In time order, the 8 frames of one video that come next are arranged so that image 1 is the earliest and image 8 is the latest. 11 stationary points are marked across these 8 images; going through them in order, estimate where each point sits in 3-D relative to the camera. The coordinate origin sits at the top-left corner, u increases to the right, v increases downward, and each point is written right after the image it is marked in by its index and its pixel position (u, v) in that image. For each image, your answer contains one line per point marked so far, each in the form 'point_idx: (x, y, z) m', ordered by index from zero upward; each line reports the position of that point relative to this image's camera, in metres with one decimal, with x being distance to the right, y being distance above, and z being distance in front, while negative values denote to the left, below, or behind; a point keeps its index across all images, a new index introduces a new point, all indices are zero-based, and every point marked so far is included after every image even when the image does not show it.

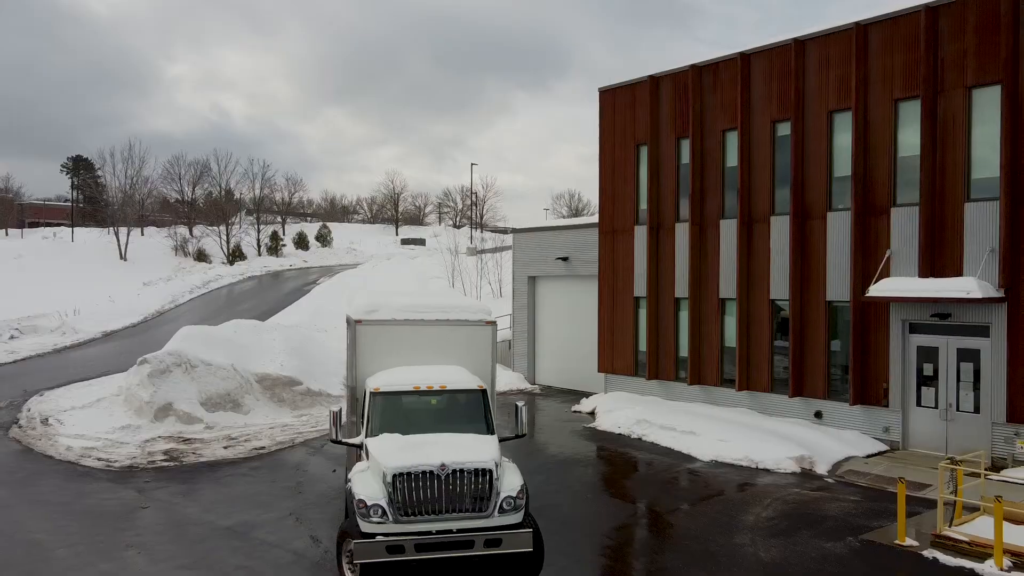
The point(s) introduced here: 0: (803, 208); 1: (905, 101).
0: (+6.5, +1.8, +14.5) m
1: (+7.9, +3.8, +13.2) m
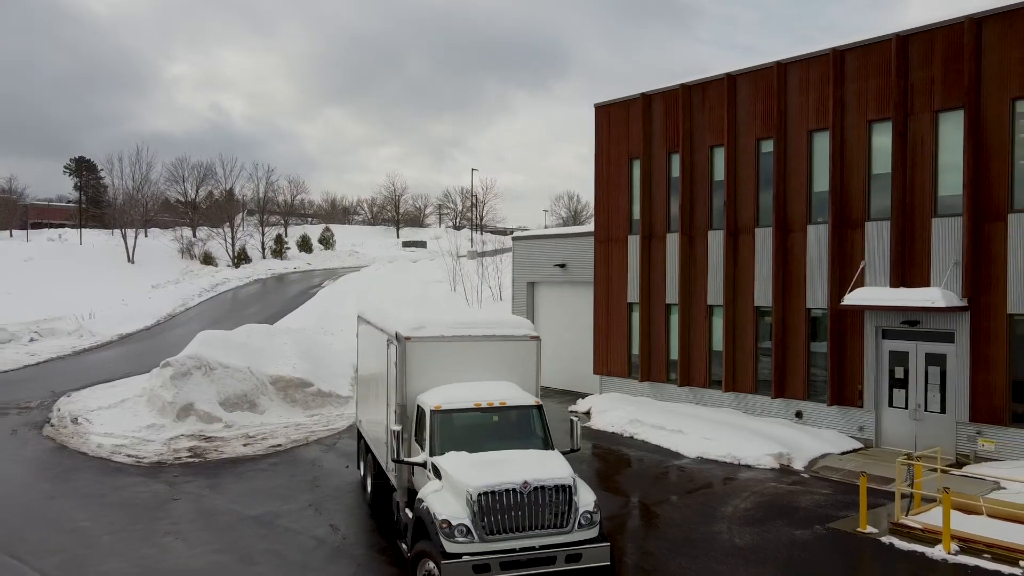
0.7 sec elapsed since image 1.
0: (+6.5, +1.6, +15.5) m
1: (+7.9, +3.6, +14.1) m
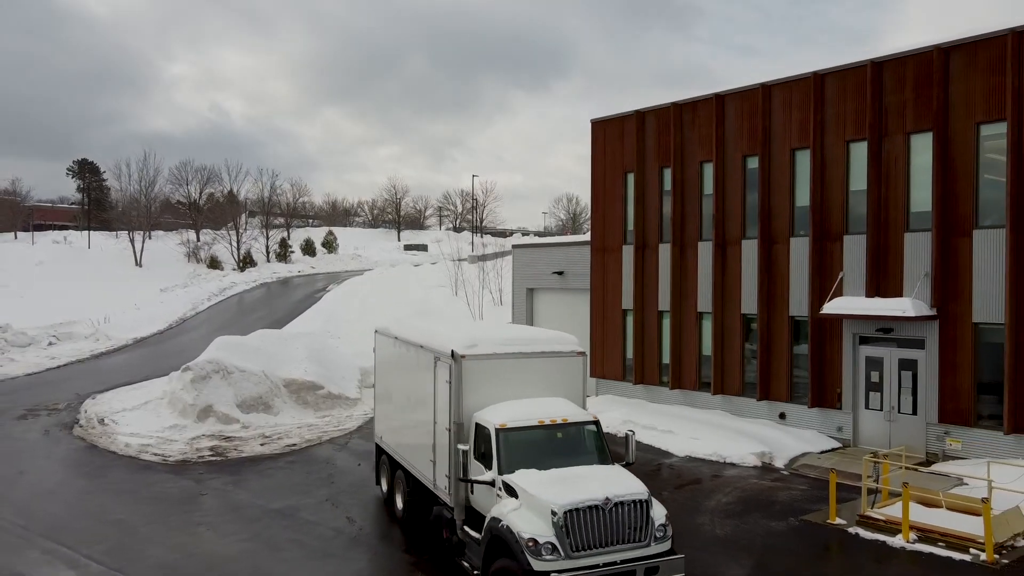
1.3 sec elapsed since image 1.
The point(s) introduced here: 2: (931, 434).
0: (+6.5, +1.4, +16.4) m
1: (+7.9, +3.4, +15.1) m
2: (+8.8, -3.1, +13.7) m
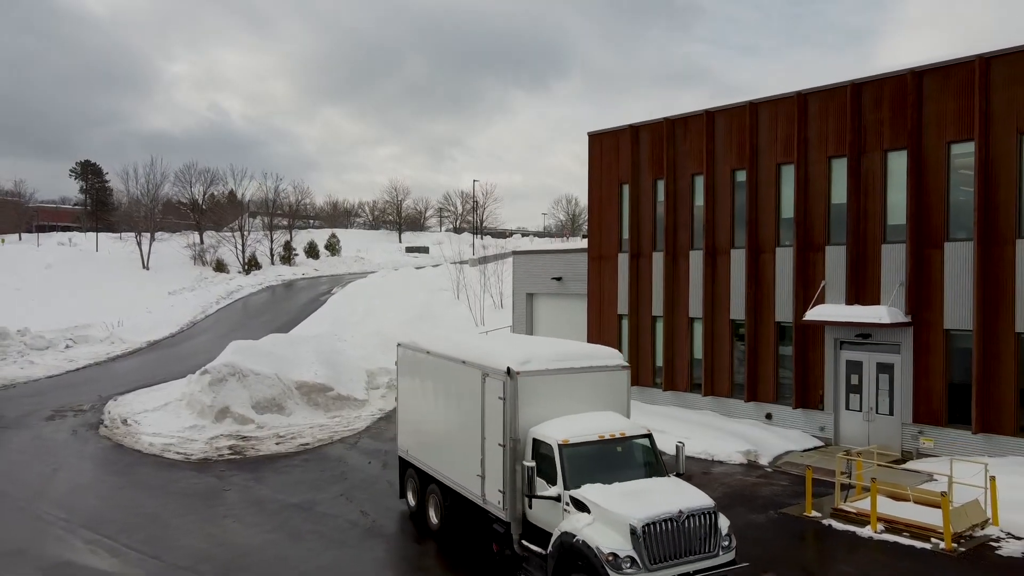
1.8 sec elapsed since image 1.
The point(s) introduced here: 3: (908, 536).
0: (+6.5, +1.2, +17.3) m
1: (+7.9, +3.2, +16.0) m
2: (+8.8, -3.2, +14.6) m
3: (+6.4, -4.0, +10.6) m
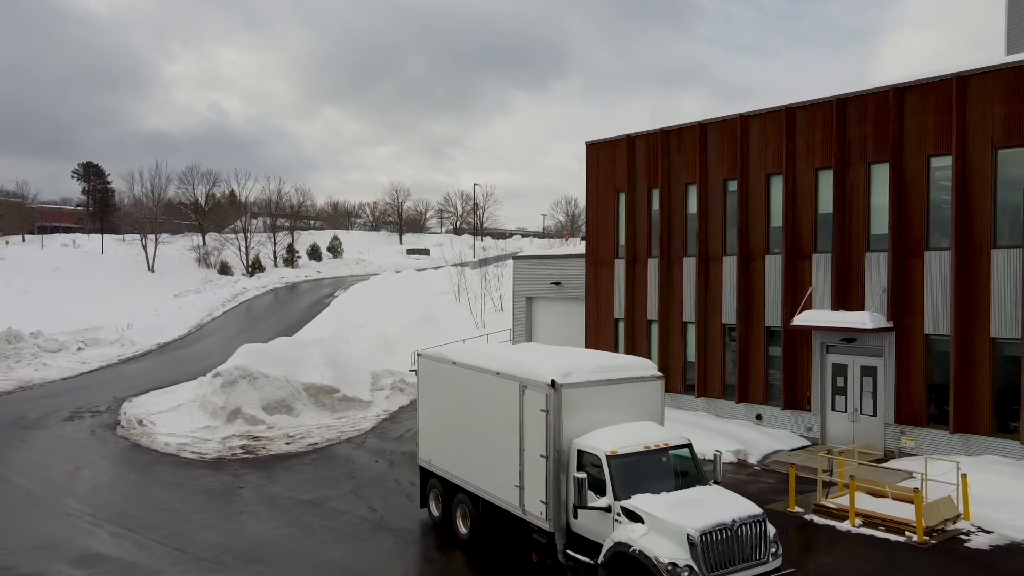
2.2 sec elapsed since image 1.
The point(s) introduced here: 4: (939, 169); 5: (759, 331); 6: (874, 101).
0: (+6.5, +1.0, +18.0) m
1: (+7.9, +3.0, +16.7) m
2: (+8.8, -3.4, +15.3) m
3: (+6.4, -4.2, +11.3) m
4: (+9.7, +2.7, +14.9) m
5: (+6.7, -1.2, +17.7) m
6: (+8.7, +4.5, +15.7) m
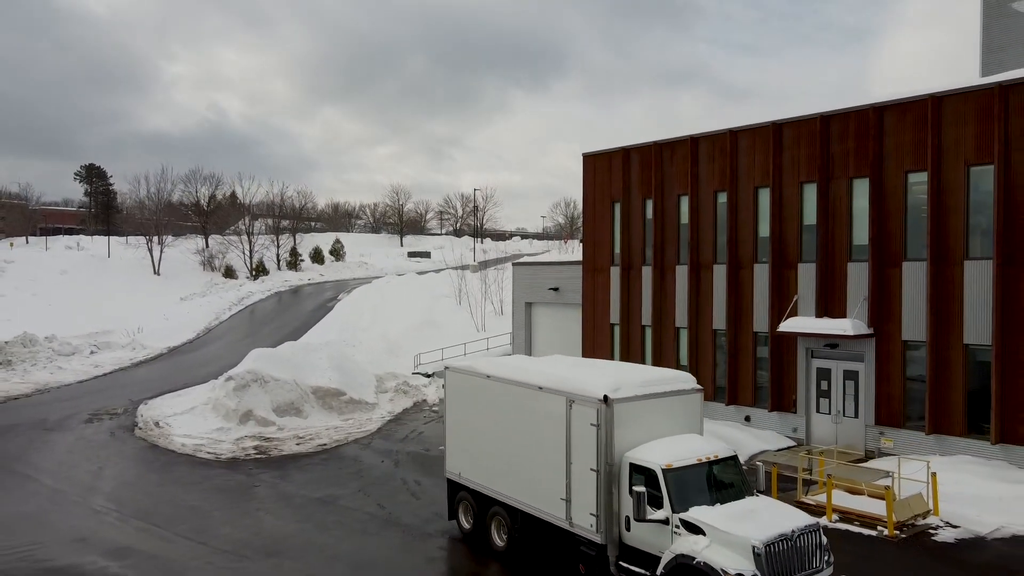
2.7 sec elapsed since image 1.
0: (+6.5, +0.8, +18.9) m
1: (+7.9, +2.8, +17.5) m
2: (+8.8, -3.6, +16.1) m
3: (+6.4, -4.4, +12.1) m
4: (+9.7, +2.5, +15.7) m
5: (+6.7, -1.4, +18.6) m
6: (+8.7, +4.3, +16.5) m
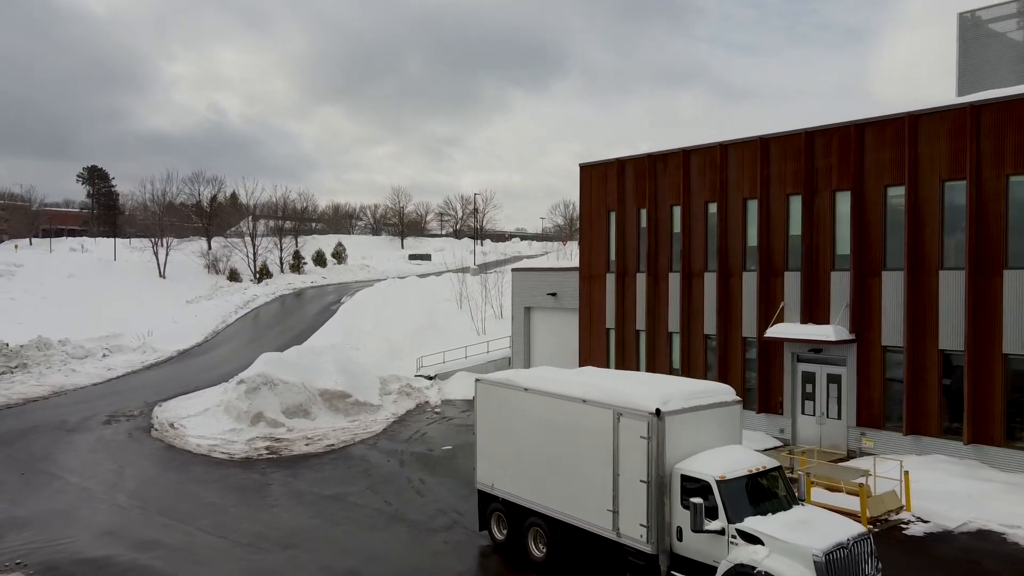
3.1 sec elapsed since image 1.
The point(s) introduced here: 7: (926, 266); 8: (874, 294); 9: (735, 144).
0: (+6.5, +0.6, +19.7) m
1: (+7.9, +2.6, +18.3) m
2: (+8.8, -3.8, +17.0) m
3: (+6.4, -4.6, +12.9) m
4: (+9.7, +2.3, +16.5) m
5: (+6.7, -1.6, +19.4) m
6: (+8.6, +4.1, +17.3) m
7: (+10.1, +0.5, +15.9) m
8: (+9.3, -0.1, +16.7) m
9: (+6.6, +4.3, +19.5) m
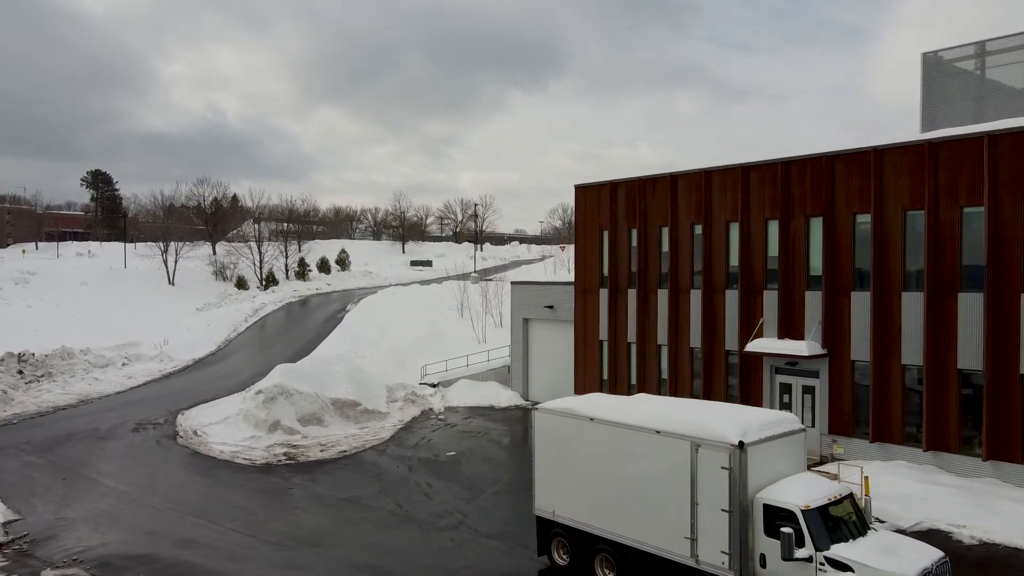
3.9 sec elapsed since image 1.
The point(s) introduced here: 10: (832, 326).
0: (+6.4, +0.1, +21.2) m
1: (+7.9, +2.1, +19.8) m
2: (+8.8, -4.3, +18.4) m
3: (+6.4, -5.1, +14.4) m
4: (+9.7, +1.8, +18.0) m
5: (+6.6, -2.1, +20.9) m
6: (+8.6, +3.6, +18.8) m
7: (+10.0, 0.0, +17.3) m
8: (+9.2, -0.7, +18.2) m
9: (+6.6, +3.8, +20.9) m
10: (+8.9, -1.1, +18.3) m
